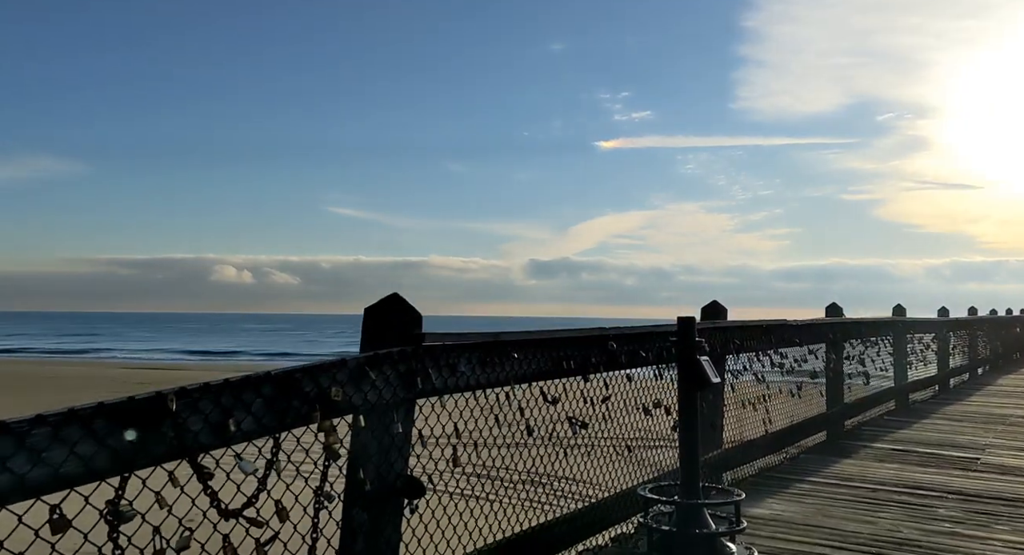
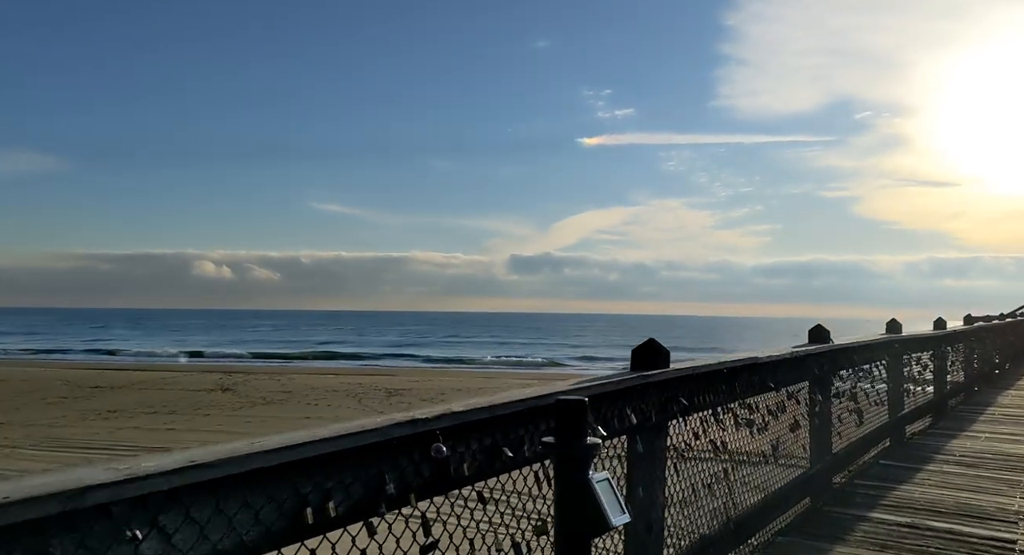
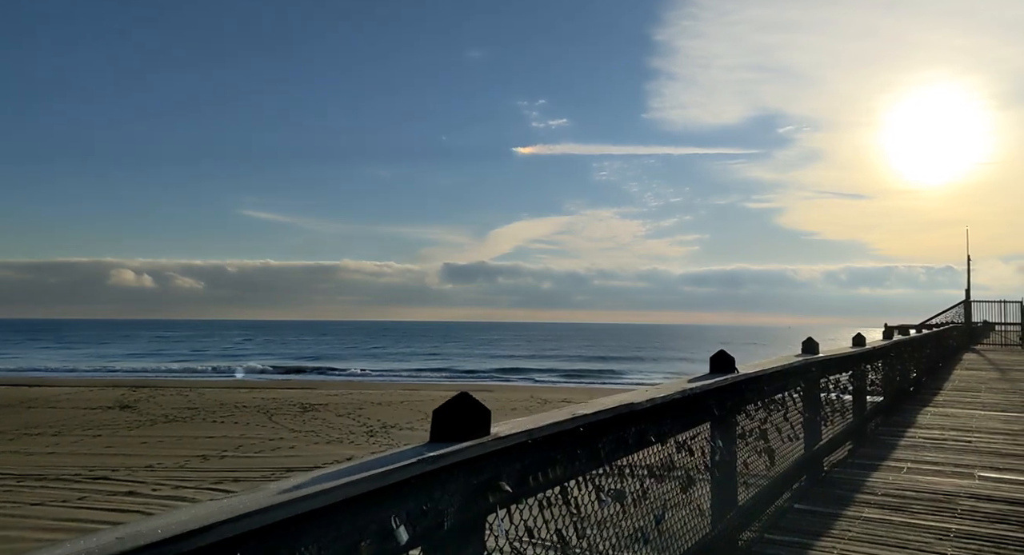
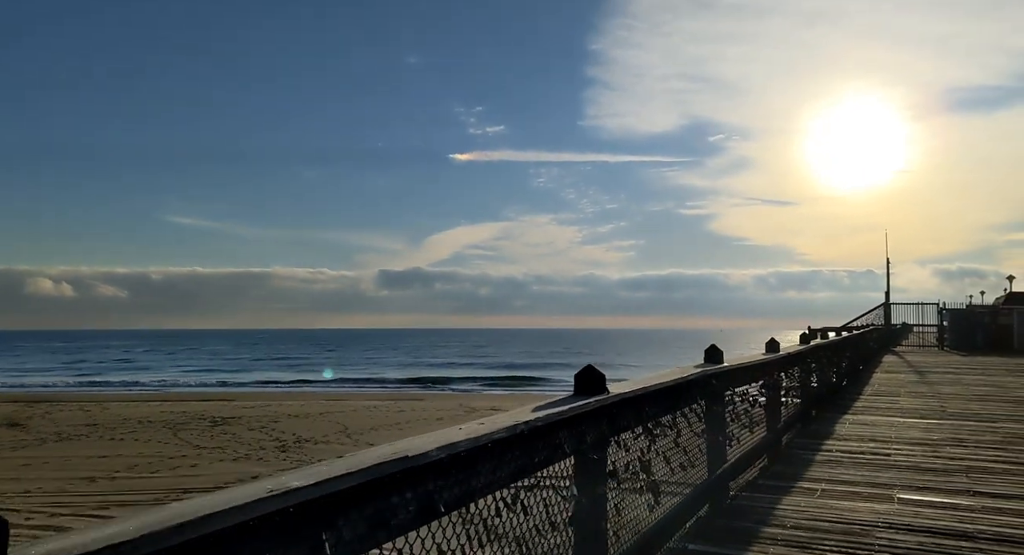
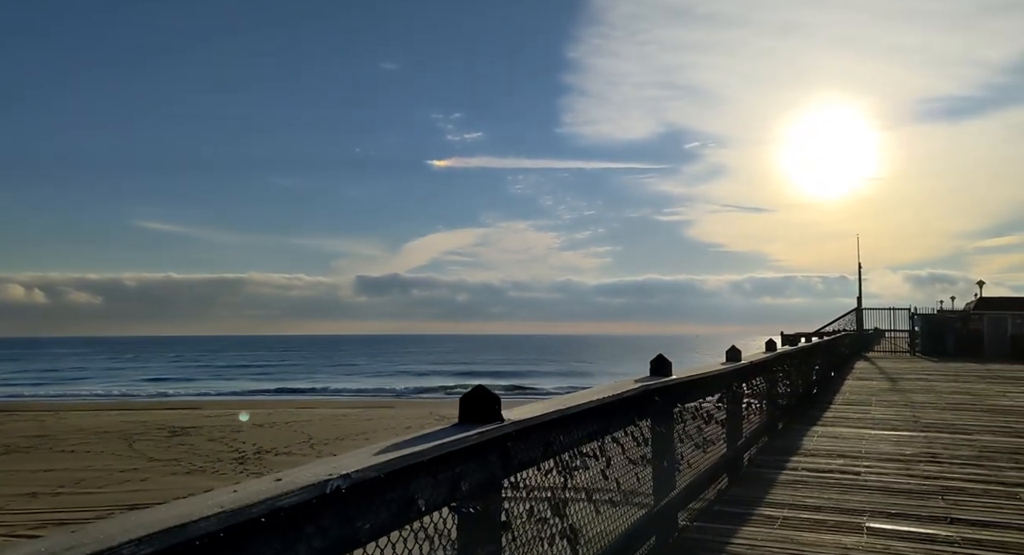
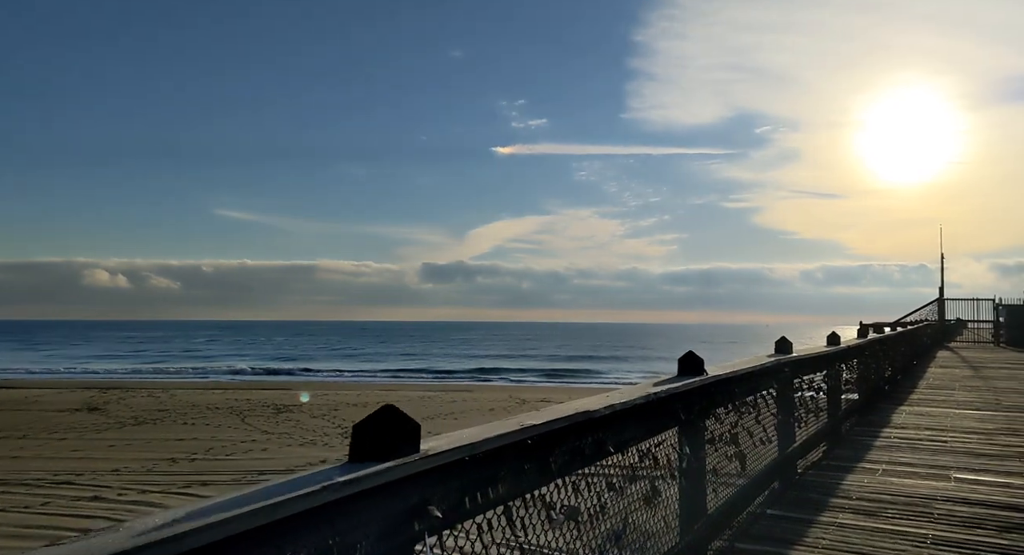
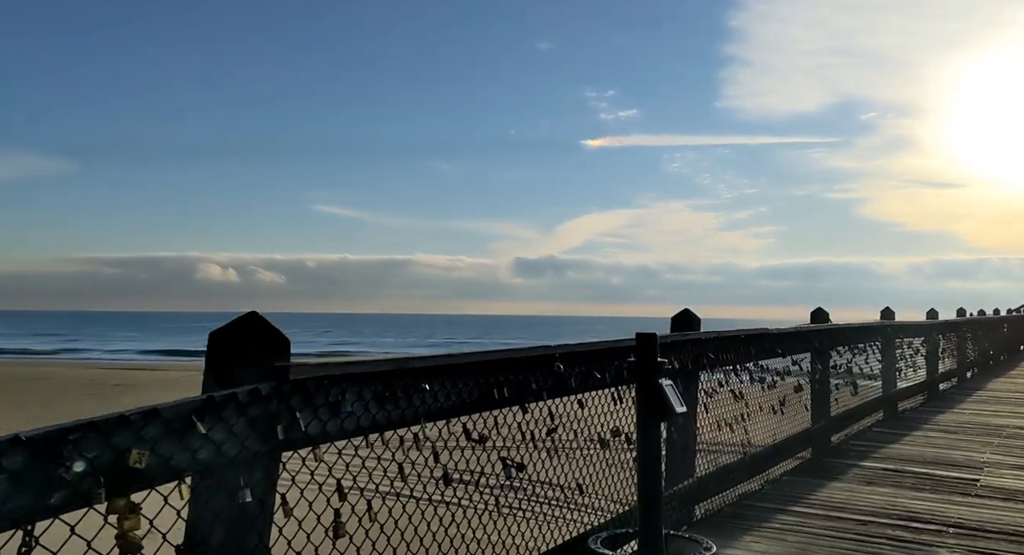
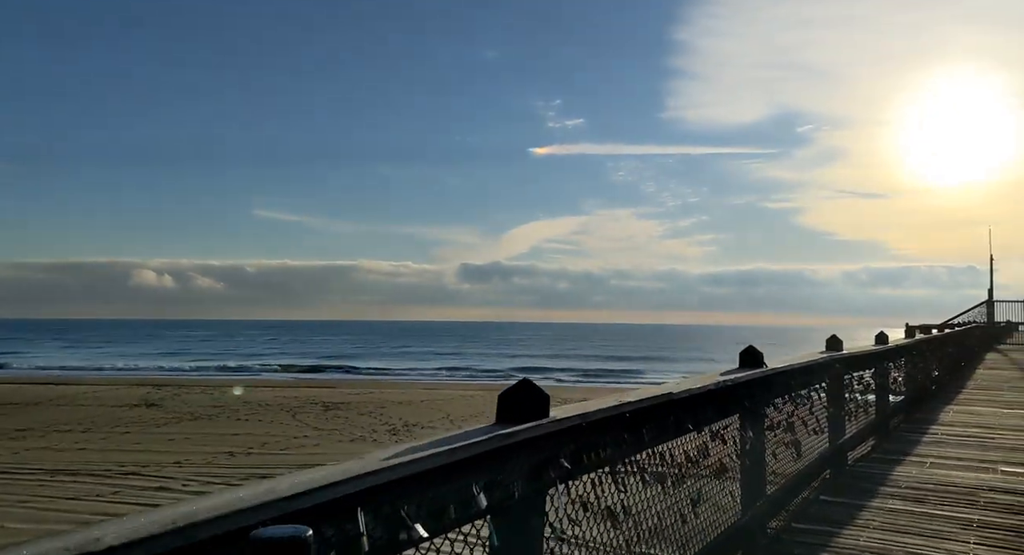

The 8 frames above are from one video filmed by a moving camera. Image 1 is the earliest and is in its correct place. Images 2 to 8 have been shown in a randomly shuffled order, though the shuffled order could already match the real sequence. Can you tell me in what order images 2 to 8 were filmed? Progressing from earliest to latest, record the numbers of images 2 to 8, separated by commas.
7, 2, 8, 3, 6, 4, 5
